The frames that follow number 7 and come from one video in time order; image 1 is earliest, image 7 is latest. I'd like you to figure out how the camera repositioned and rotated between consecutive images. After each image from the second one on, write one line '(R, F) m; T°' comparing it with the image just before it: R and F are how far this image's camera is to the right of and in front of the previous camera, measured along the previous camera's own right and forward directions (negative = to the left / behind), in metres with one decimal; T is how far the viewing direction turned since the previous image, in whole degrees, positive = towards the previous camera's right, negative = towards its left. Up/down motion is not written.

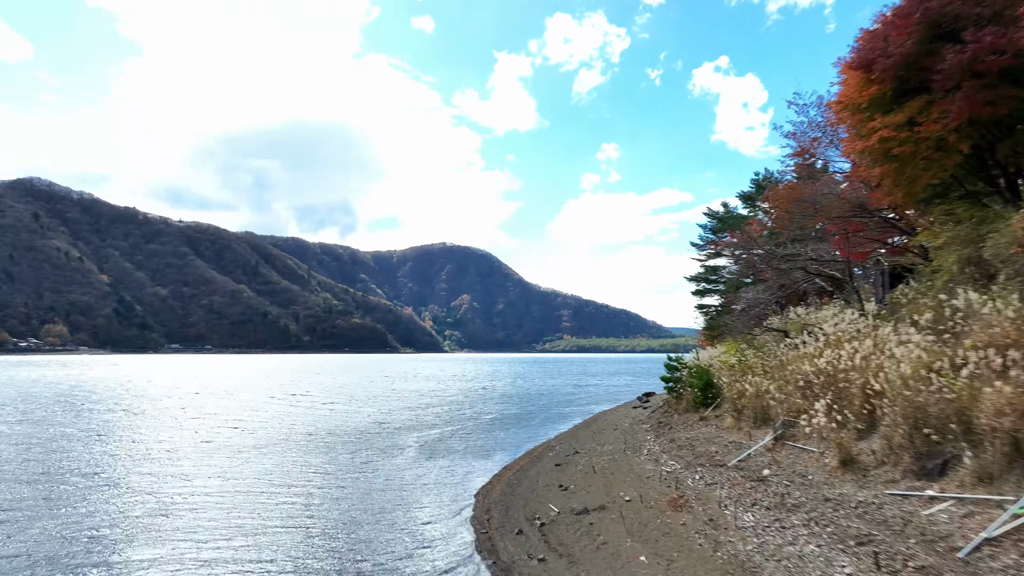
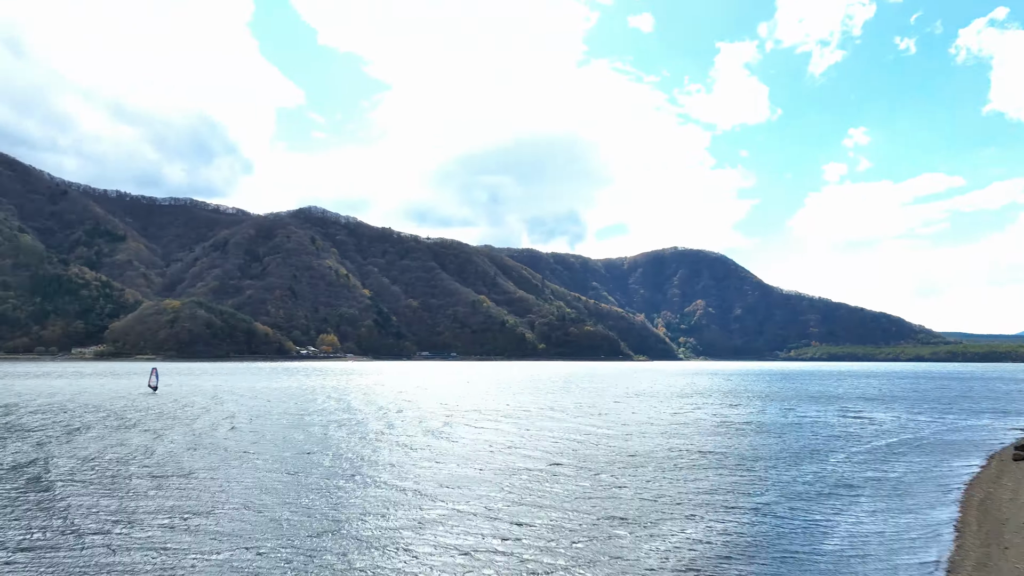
(-0.3, +2.3) m; -18°
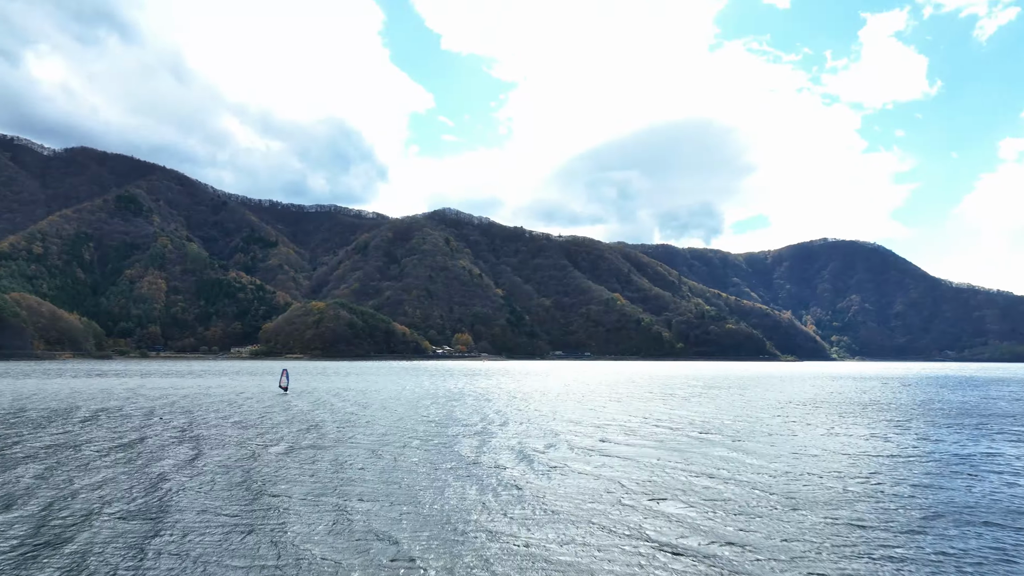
(+0.1, +3.4) m; -11°
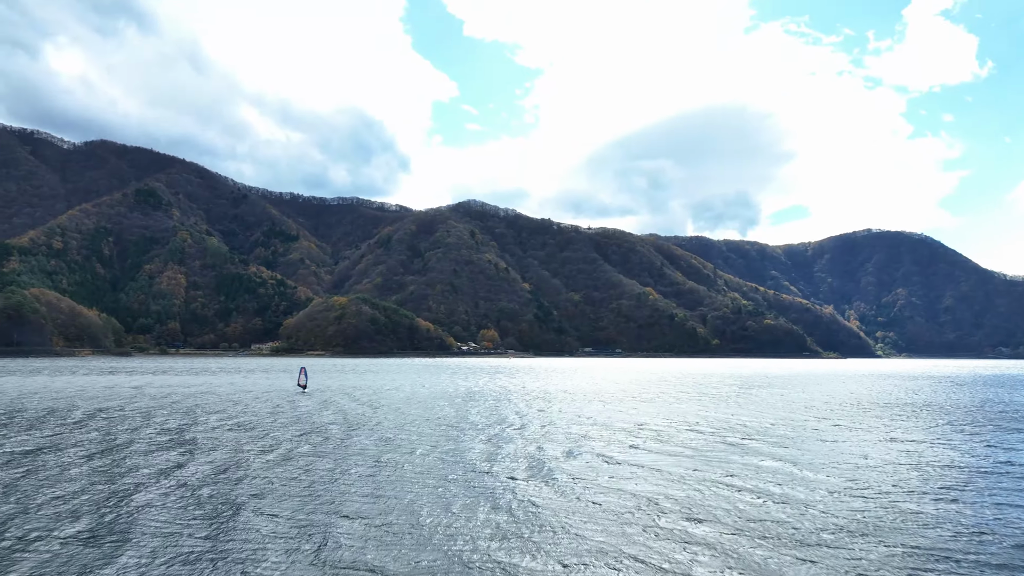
(+1.3, +6.8) m; -3°
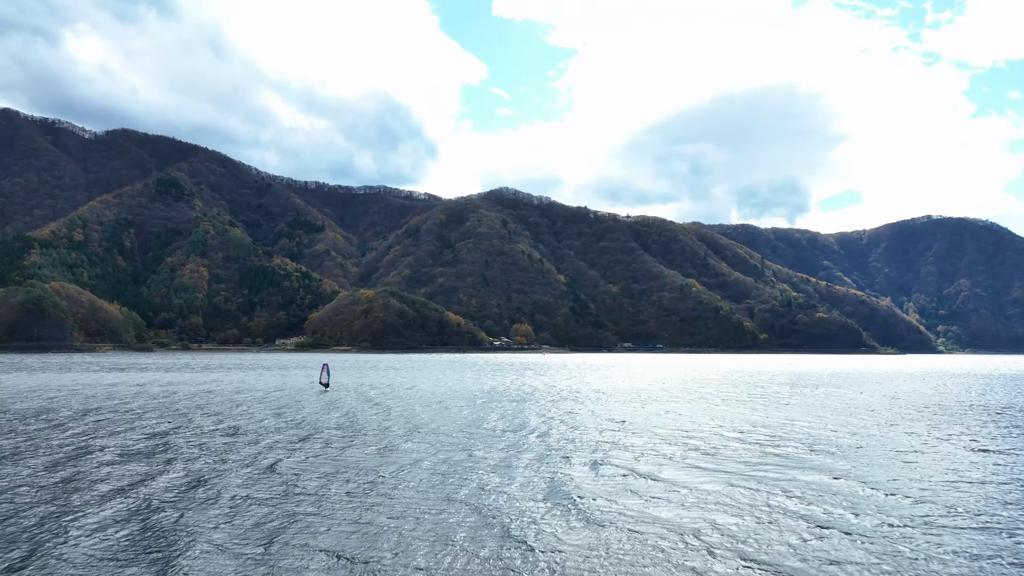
(+1.5, +9.1) m; -3°
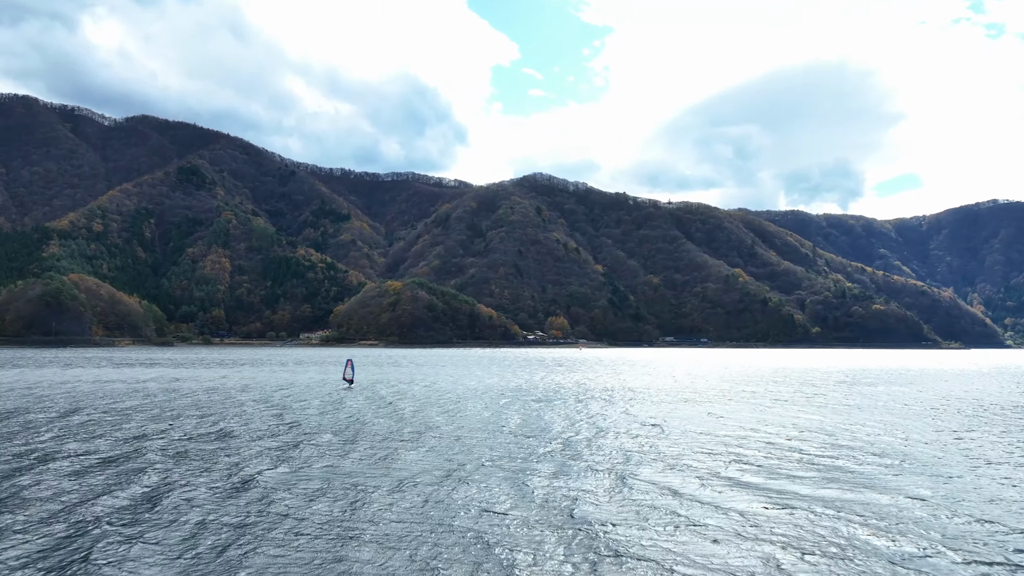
(+0.9, +9.3) m; -3°
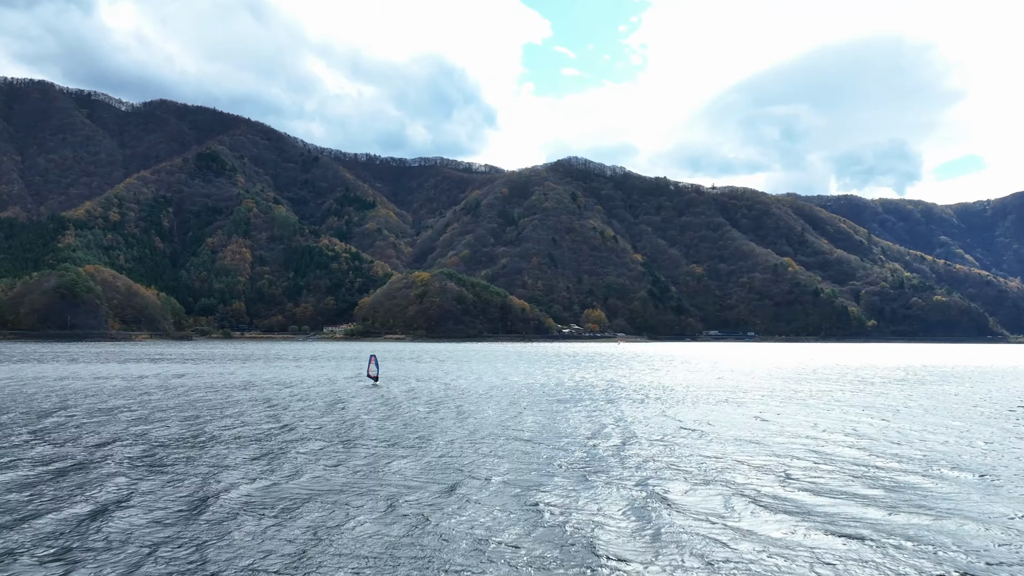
(0.0, +9.3) m; -3°
